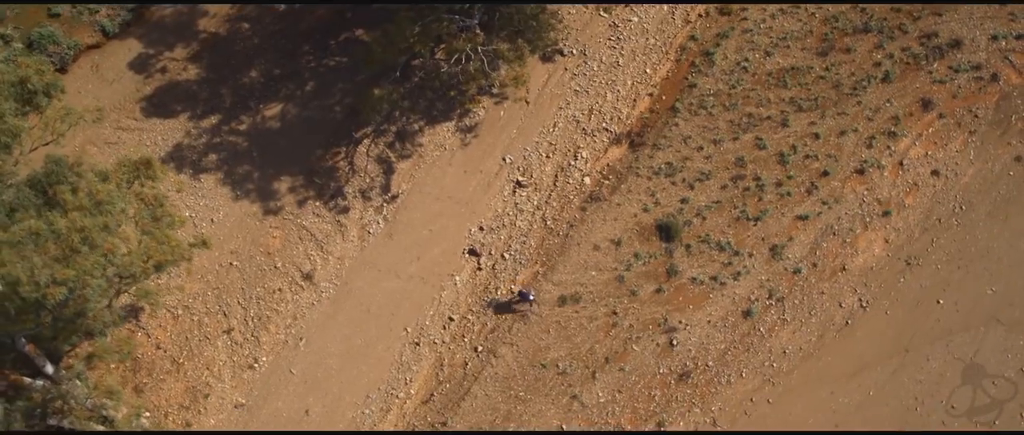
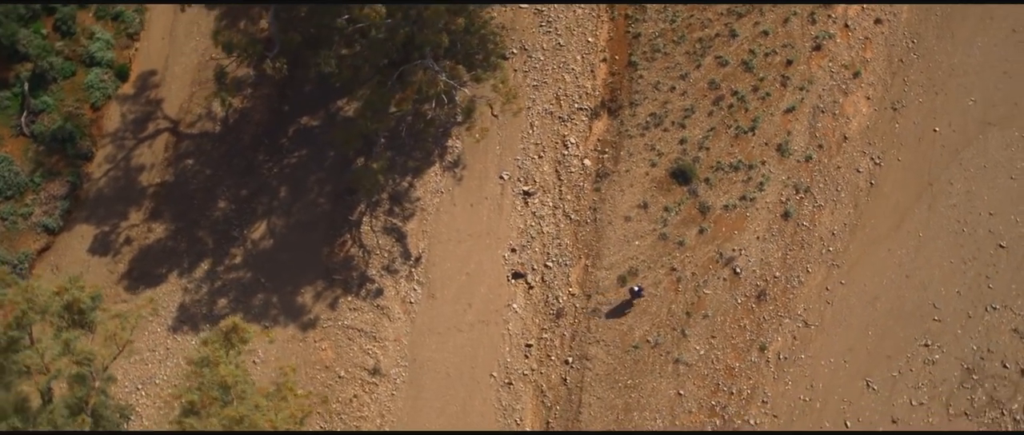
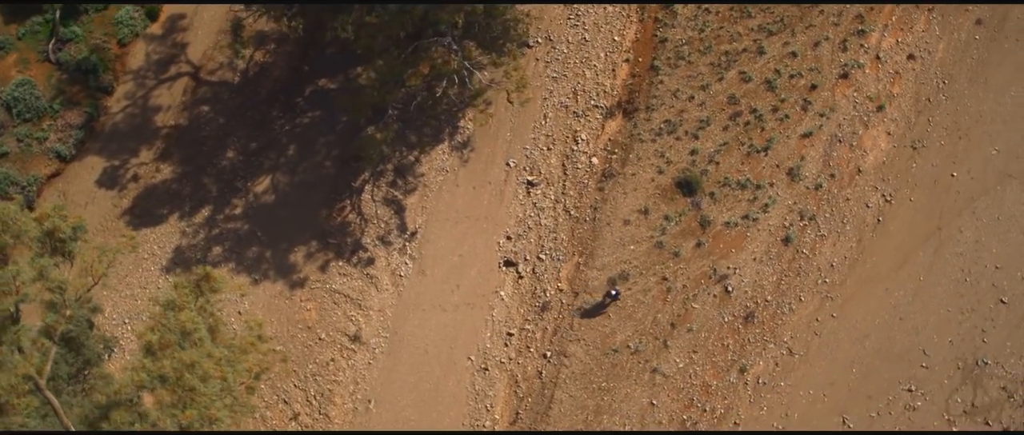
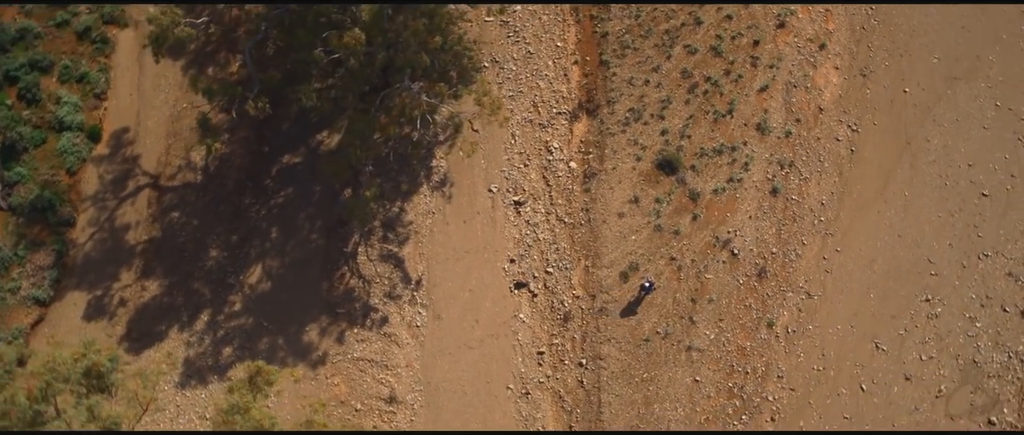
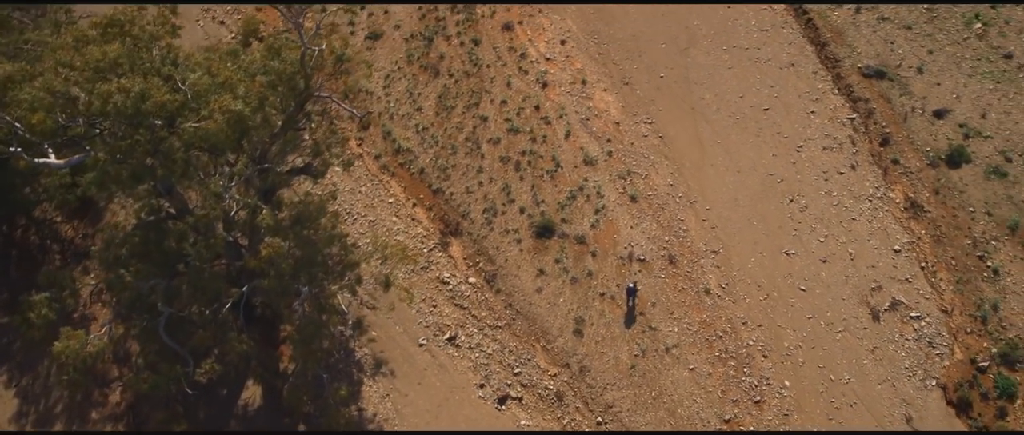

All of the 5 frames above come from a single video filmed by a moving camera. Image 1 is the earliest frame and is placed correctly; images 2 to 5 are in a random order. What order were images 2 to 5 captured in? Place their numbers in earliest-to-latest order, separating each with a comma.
3, 2, 4, 5
